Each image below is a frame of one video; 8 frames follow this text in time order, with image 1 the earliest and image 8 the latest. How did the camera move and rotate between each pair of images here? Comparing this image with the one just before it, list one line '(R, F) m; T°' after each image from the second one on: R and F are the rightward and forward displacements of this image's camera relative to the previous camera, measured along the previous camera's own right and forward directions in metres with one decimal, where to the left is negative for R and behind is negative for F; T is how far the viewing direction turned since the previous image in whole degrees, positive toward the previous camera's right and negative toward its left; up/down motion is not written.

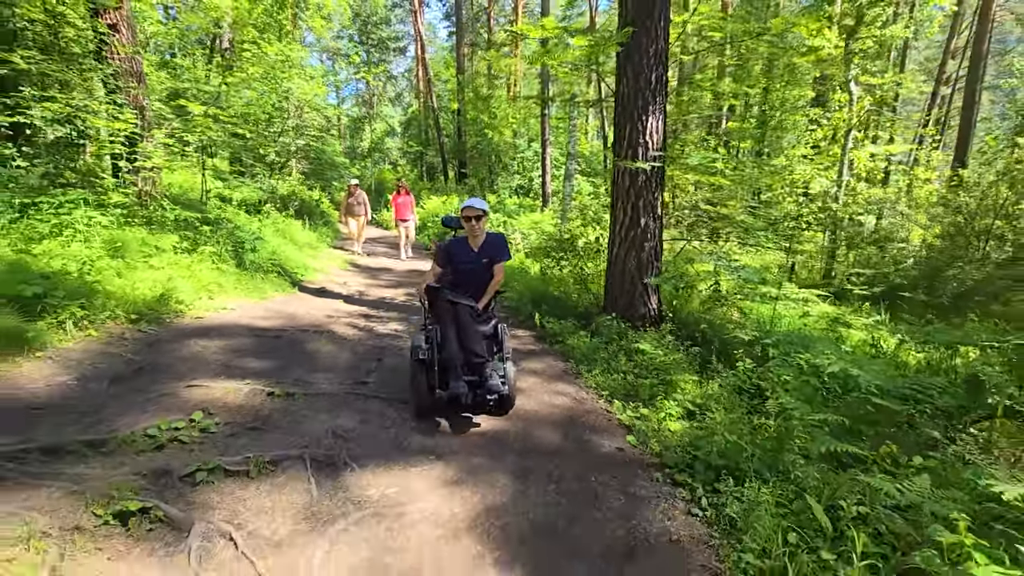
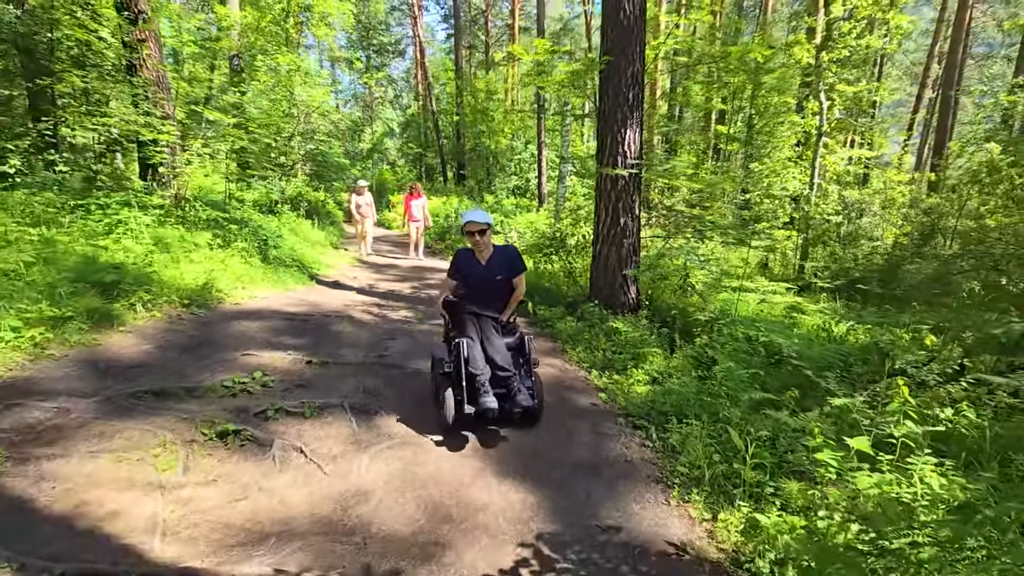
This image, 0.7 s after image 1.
(0.0, -1.0) m; 0°
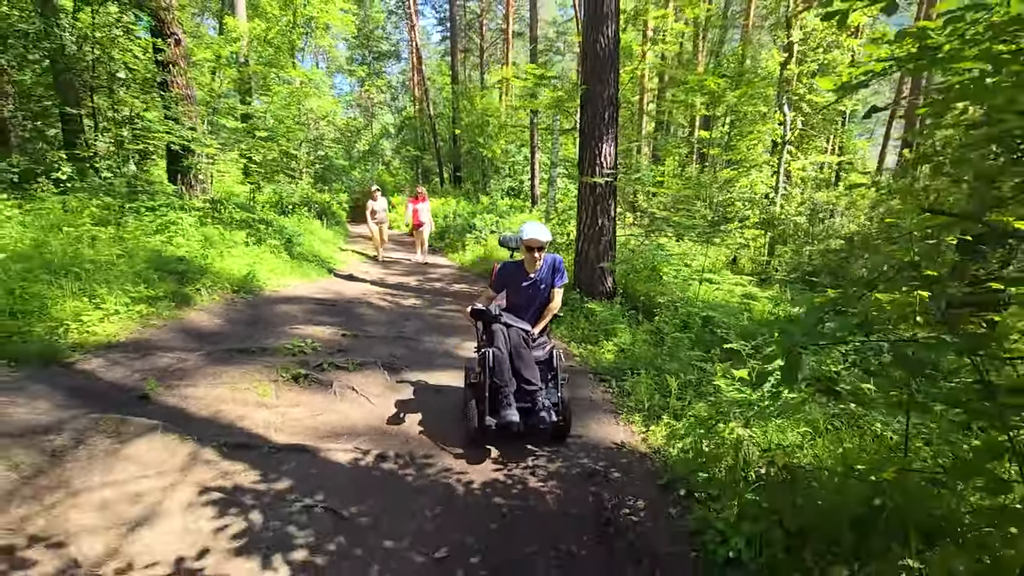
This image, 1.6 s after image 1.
(0.0, -1.4) m; +1°
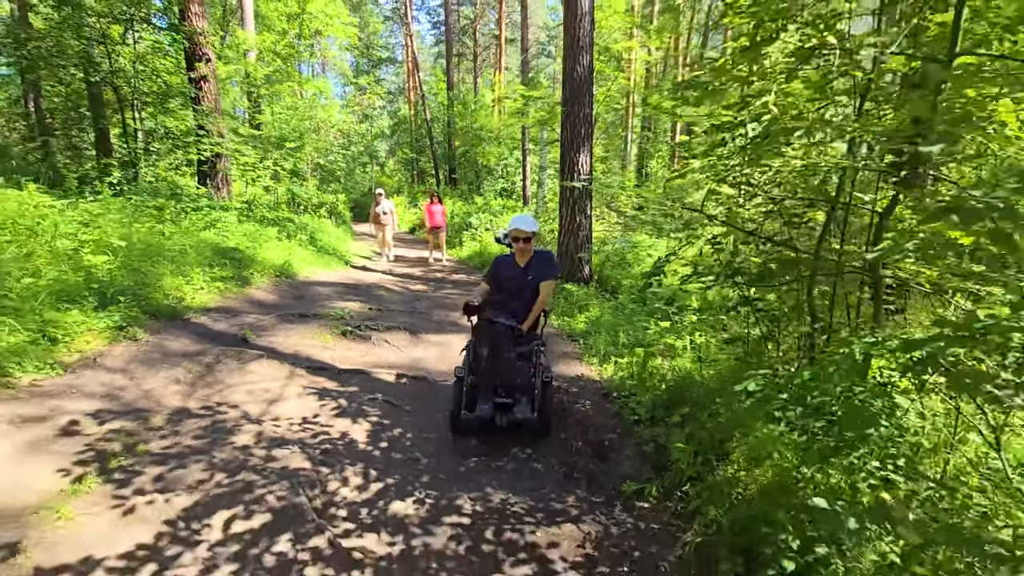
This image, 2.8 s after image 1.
(0.0, -1.8) m; +1°
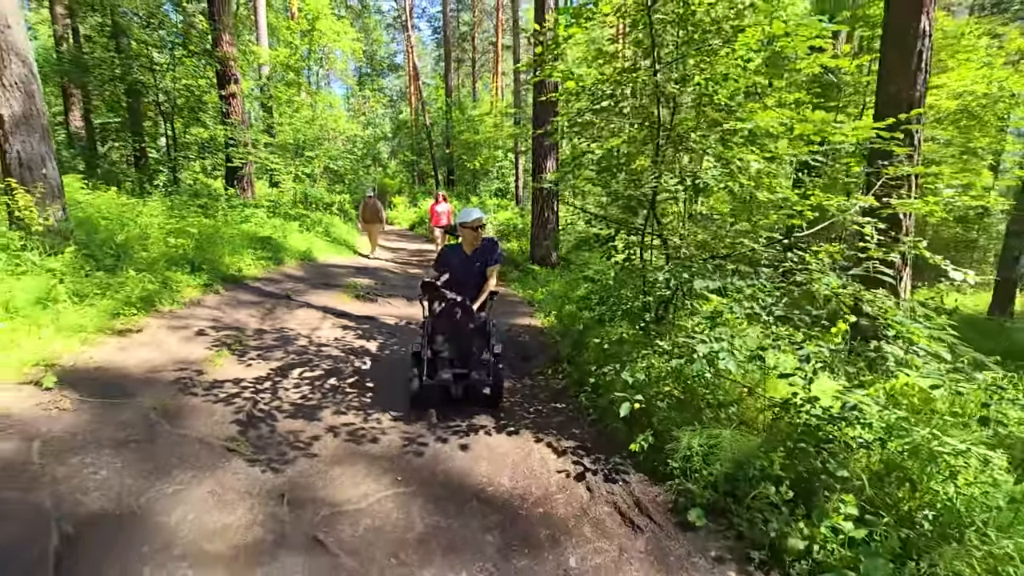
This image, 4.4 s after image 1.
(+0.6, -2.4) m; 0°
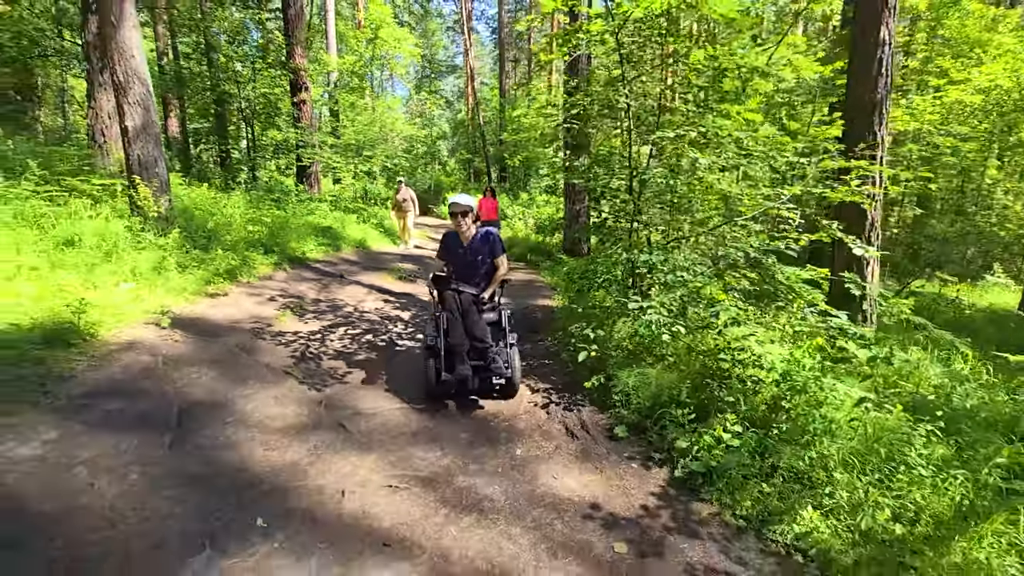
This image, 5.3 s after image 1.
(+0.7, -1.0) m; -6°
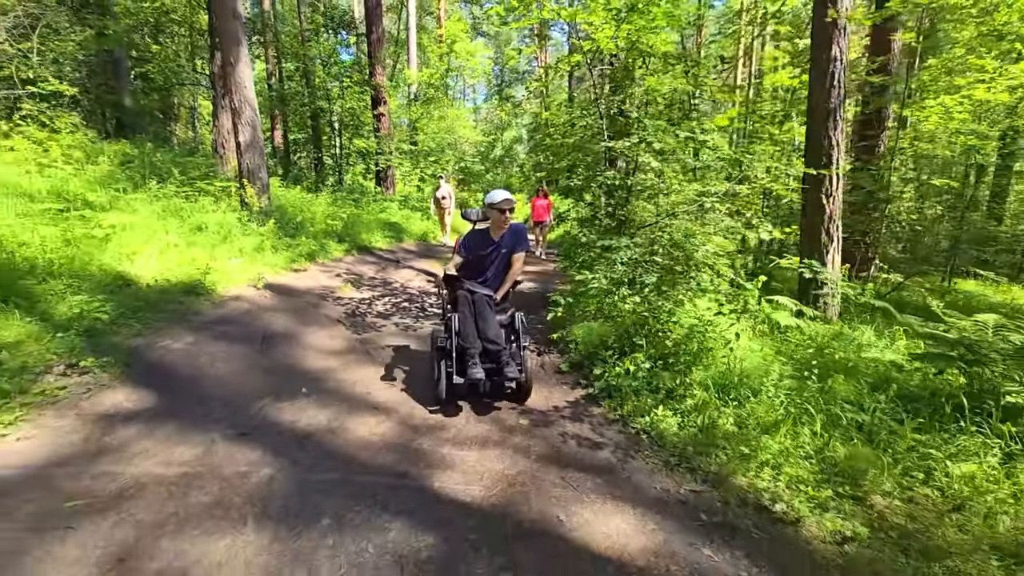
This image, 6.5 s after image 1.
(+1.1, -1.4) m; -9°
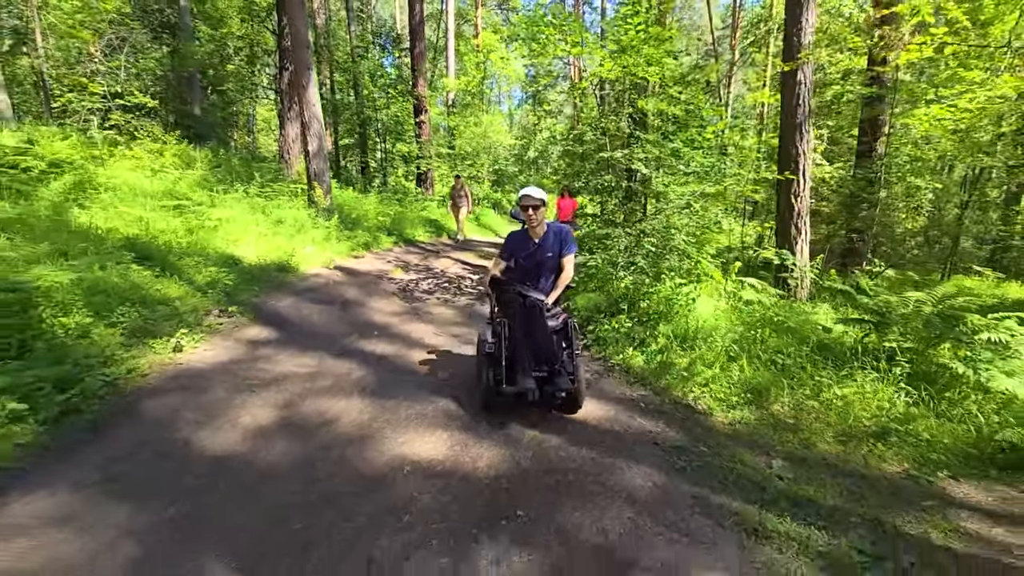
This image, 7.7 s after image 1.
(+0.2, -1.7) m; -4°
